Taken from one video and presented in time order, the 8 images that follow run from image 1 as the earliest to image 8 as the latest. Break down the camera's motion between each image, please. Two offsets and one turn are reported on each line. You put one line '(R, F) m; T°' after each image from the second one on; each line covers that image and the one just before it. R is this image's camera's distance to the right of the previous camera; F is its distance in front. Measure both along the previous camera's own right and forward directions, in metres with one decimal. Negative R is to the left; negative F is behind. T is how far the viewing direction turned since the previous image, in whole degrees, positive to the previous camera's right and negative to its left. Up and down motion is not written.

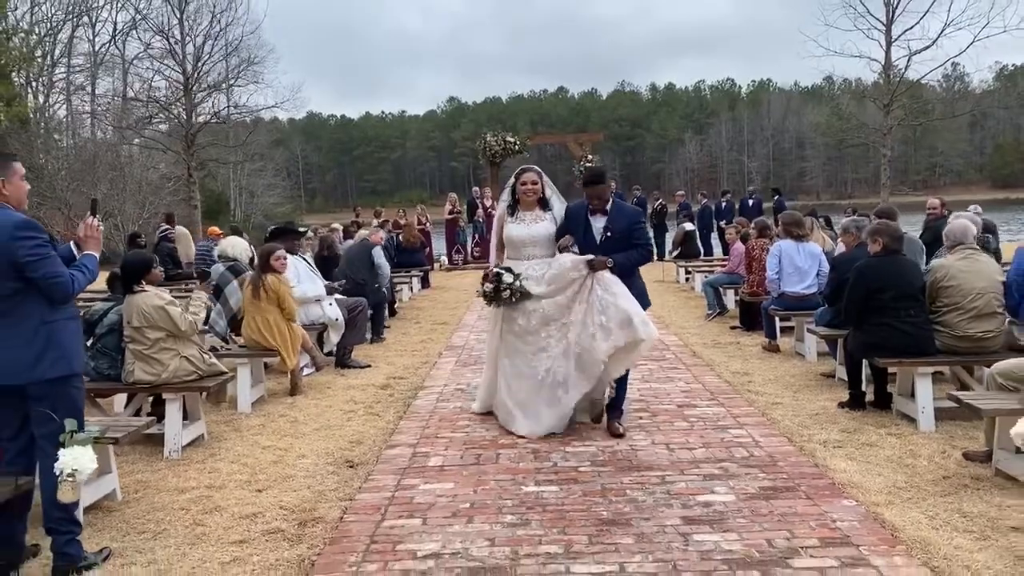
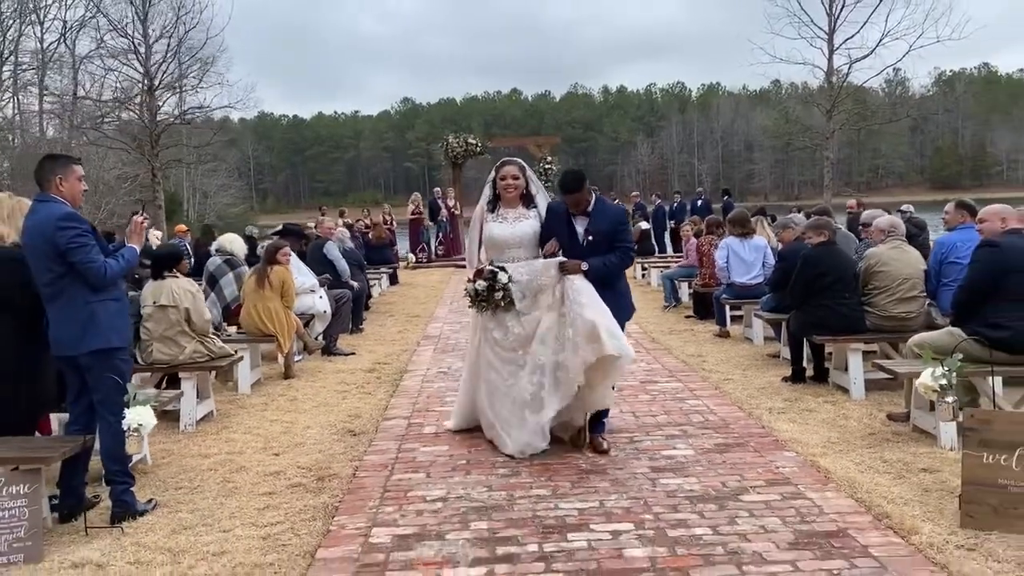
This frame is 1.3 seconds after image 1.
(-0.2, -0.7) m; +3°
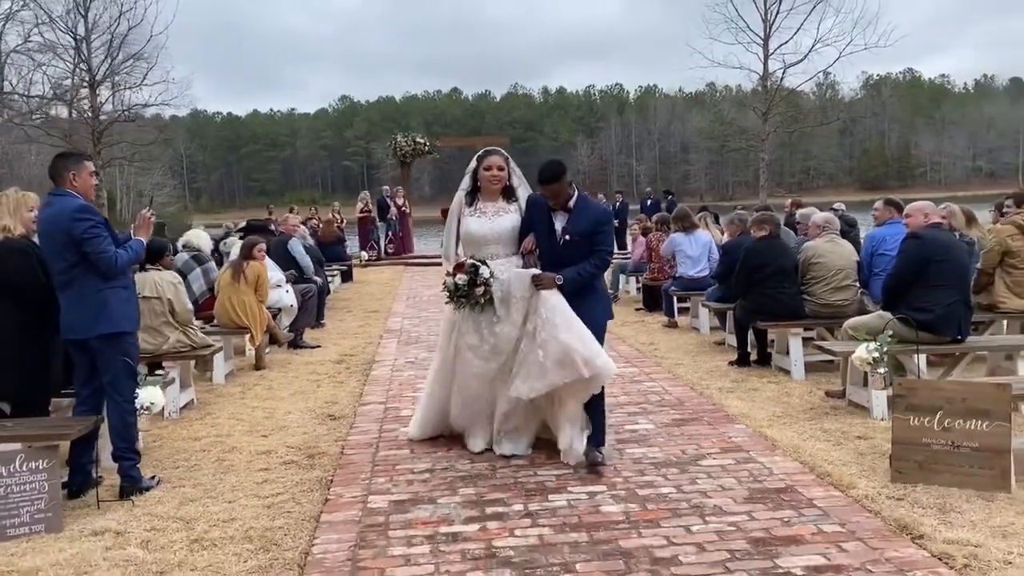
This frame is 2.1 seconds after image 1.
(-0.2, -0.4) m; +4°
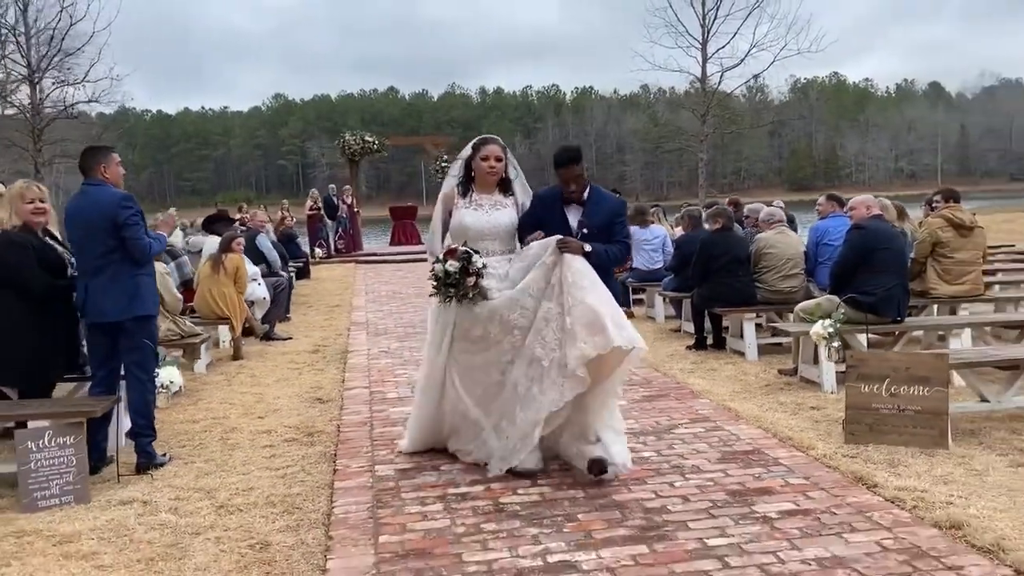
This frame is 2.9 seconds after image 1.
(-0.3, -0.4) m; +4°
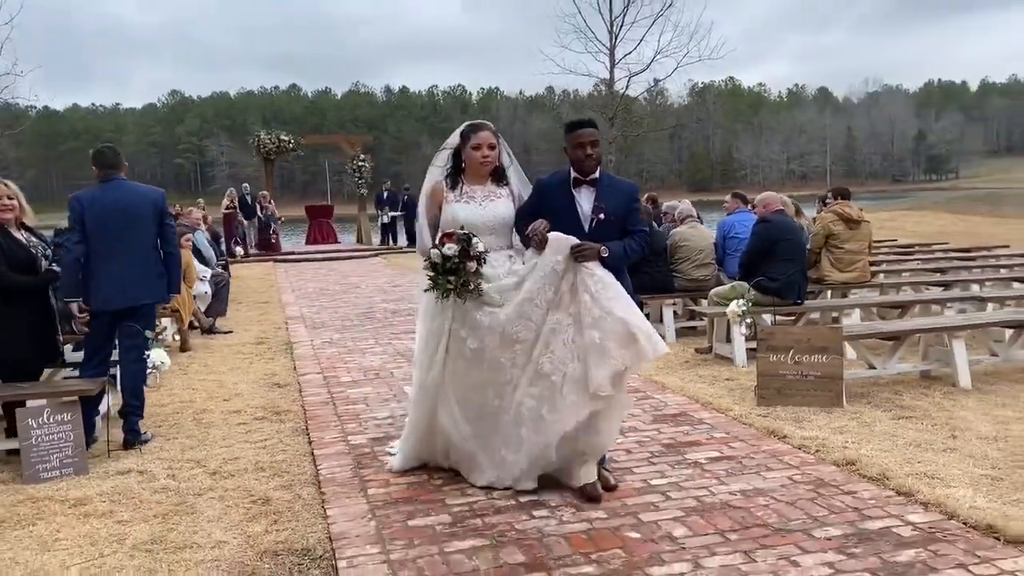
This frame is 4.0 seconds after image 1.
(-0.3, -0.6) m; +6°
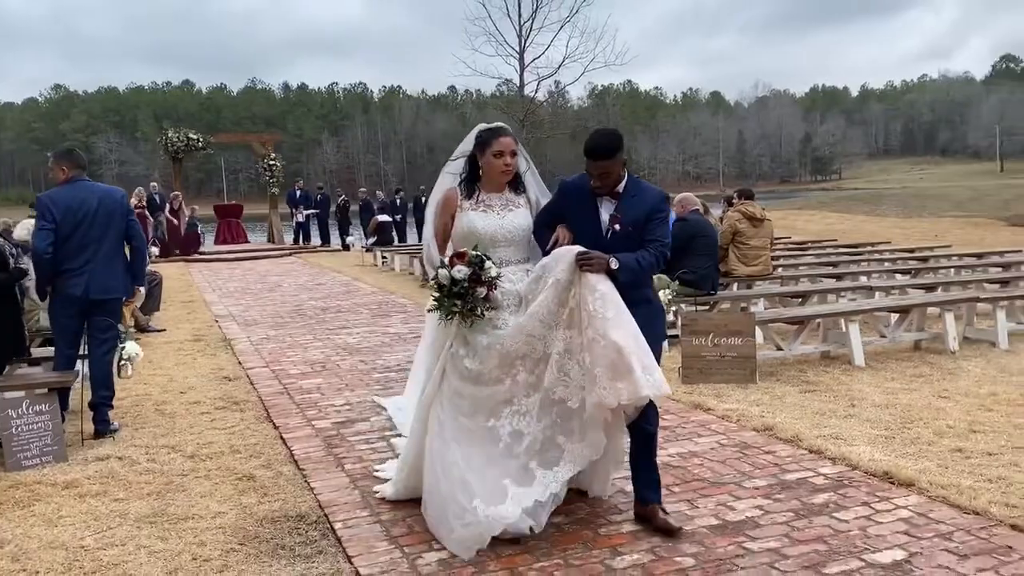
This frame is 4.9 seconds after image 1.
(-0.3, -0.5) m; +6°
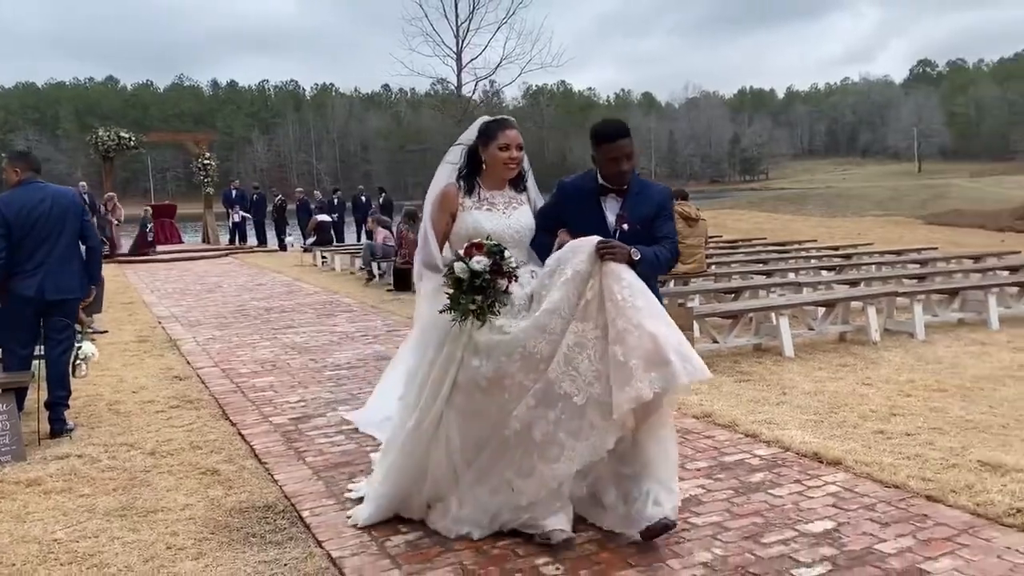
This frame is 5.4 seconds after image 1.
(-0.1, -0.2) m; +4°
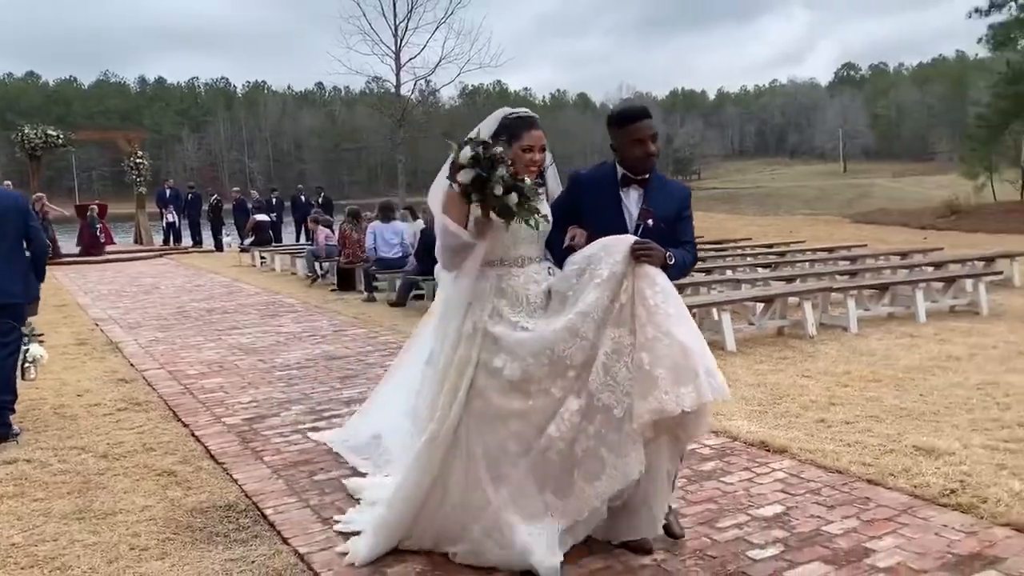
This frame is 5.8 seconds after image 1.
(-0.1, -0.1) m; +4°
